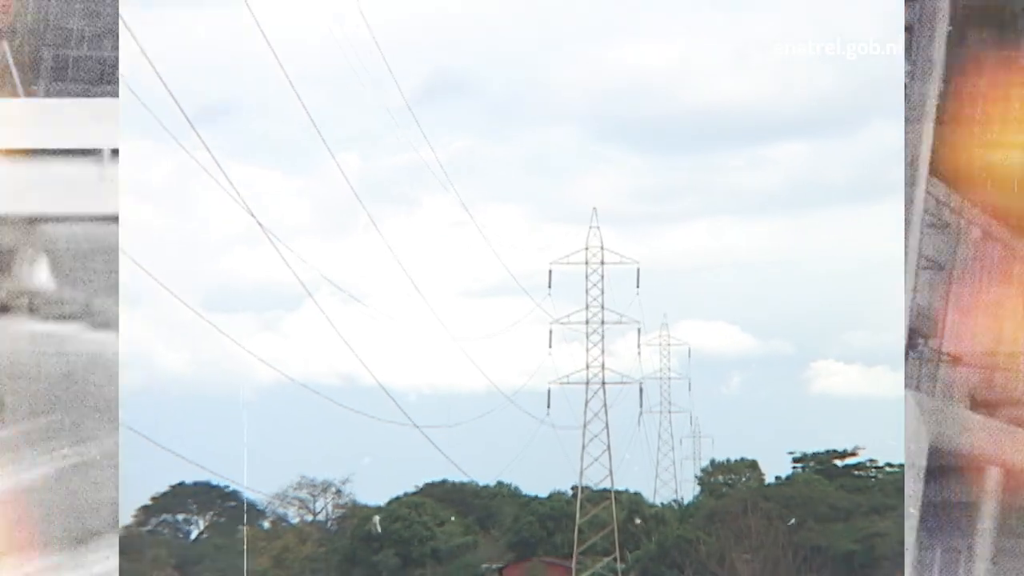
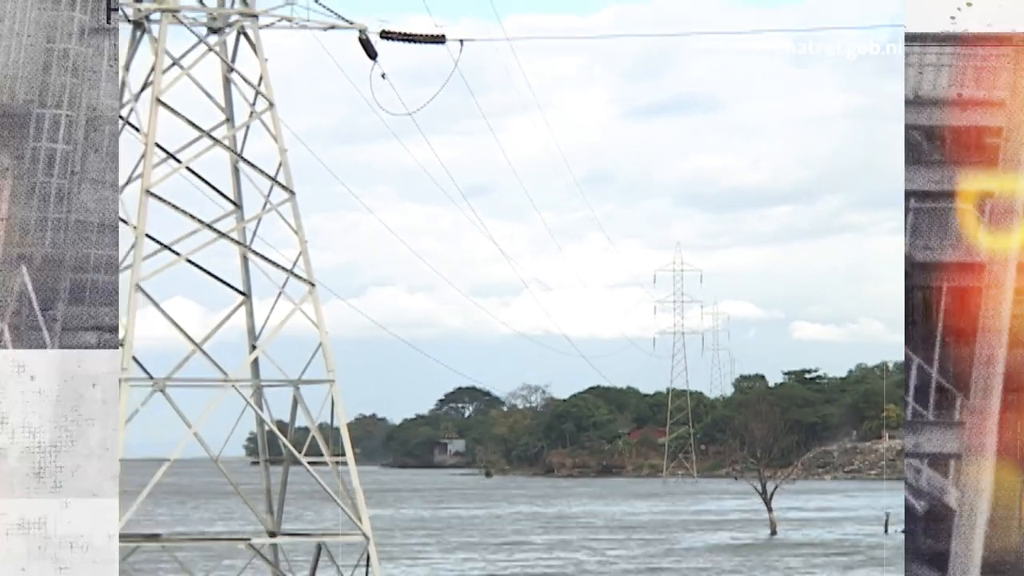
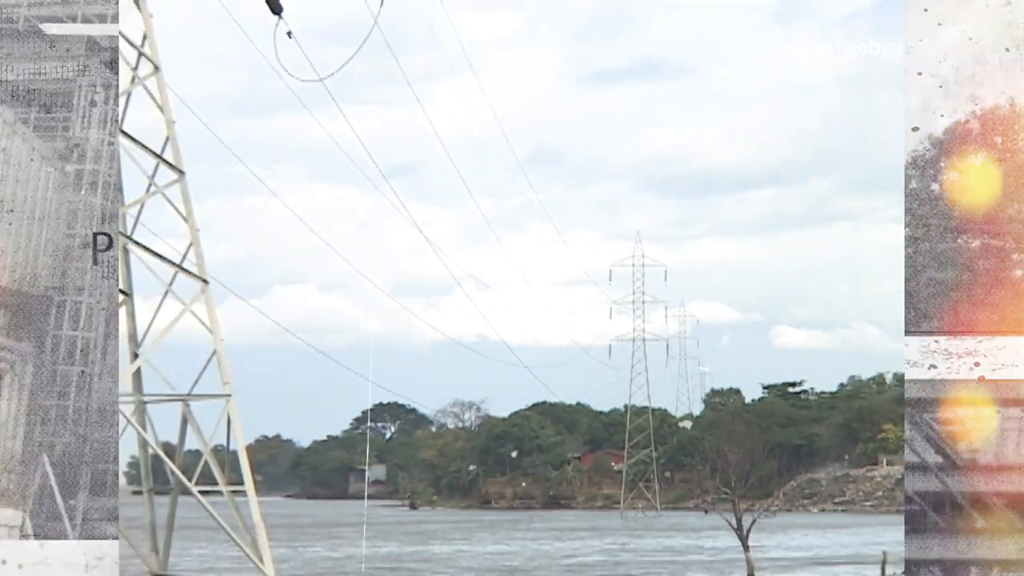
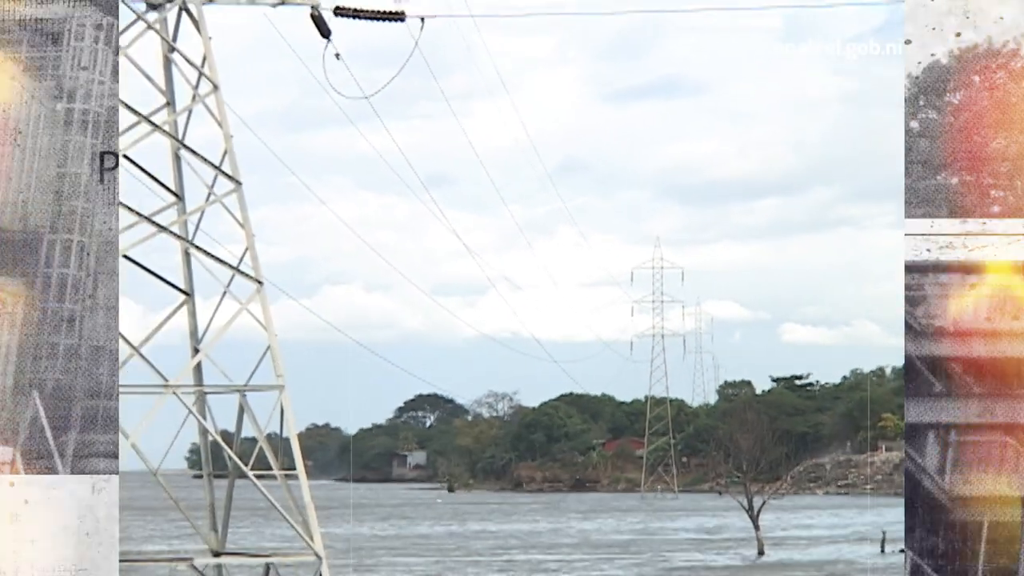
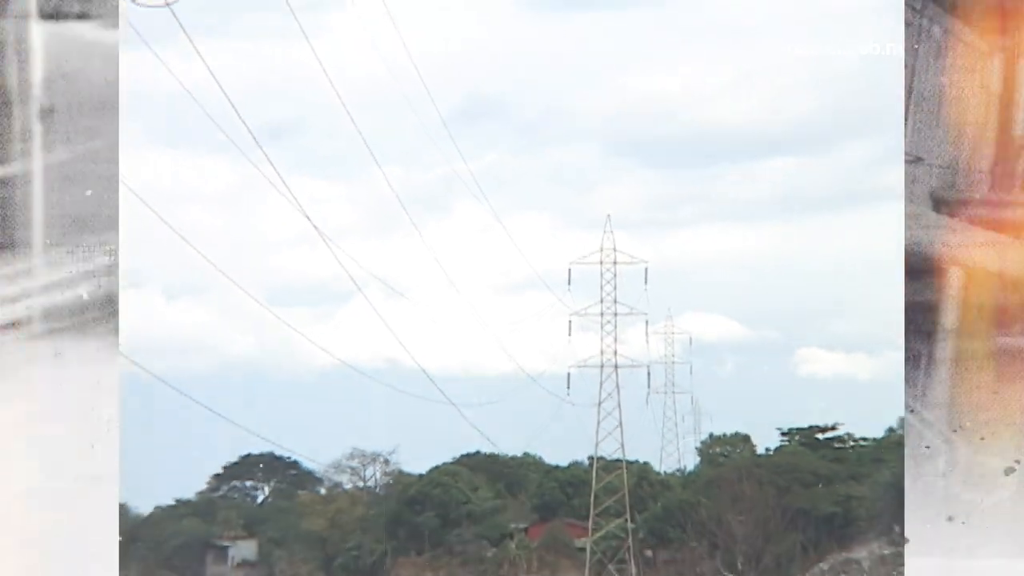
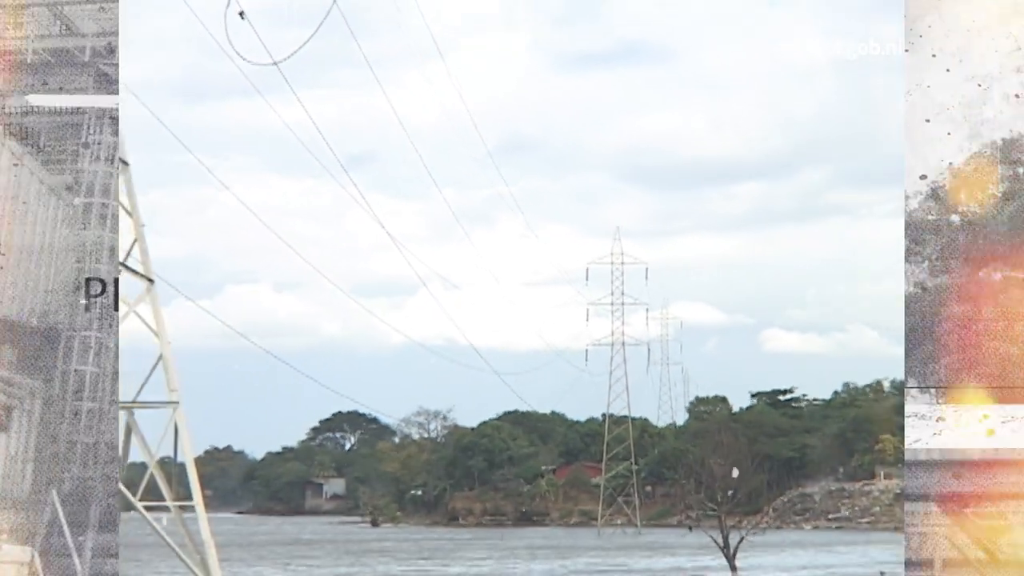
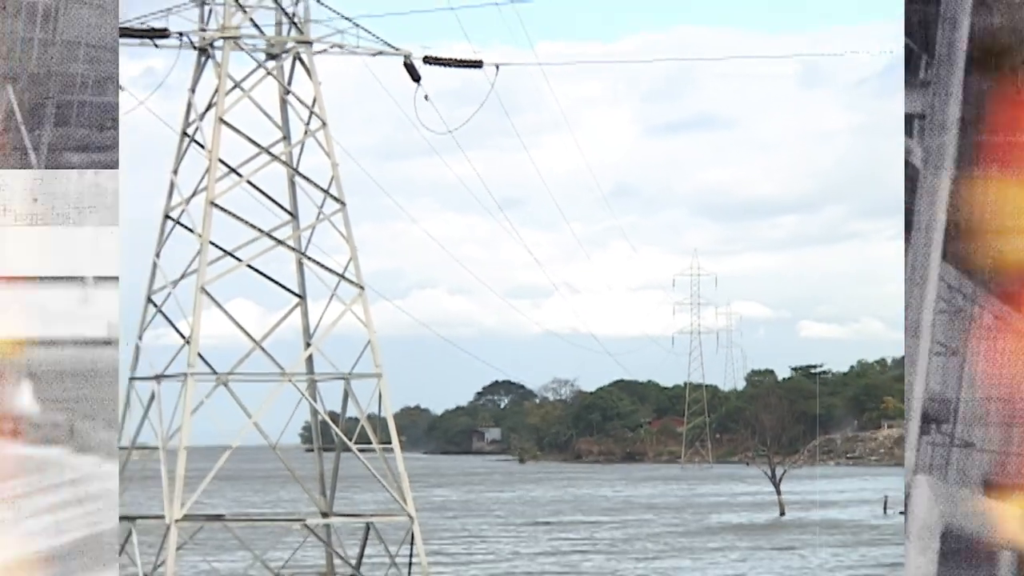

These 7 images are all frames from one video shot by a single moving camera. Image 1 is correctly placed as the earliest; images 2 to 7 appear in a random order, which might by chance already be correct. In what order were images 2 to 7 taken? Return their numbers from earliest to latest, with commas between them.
5, 6, 3, 4, 2, 7
